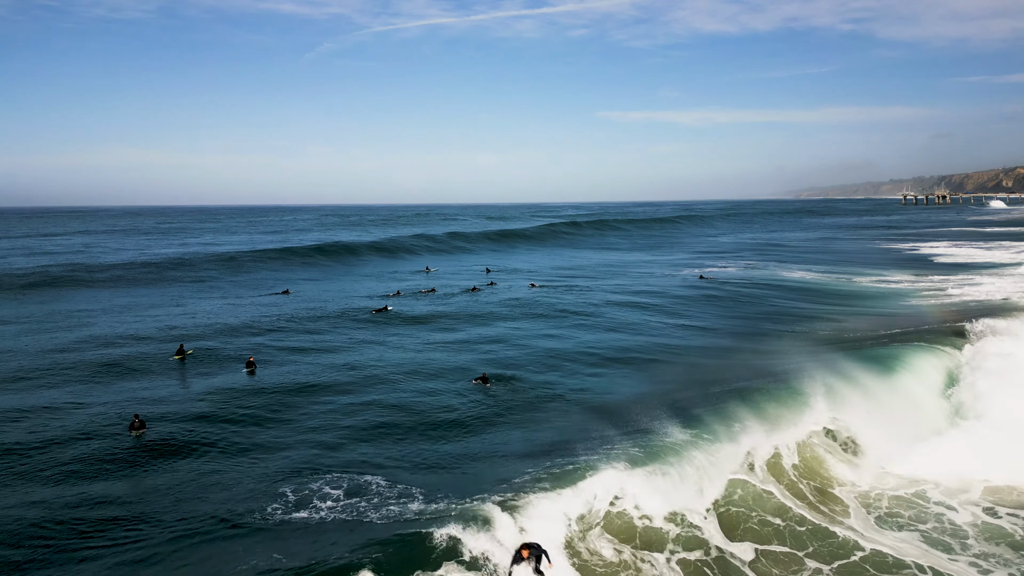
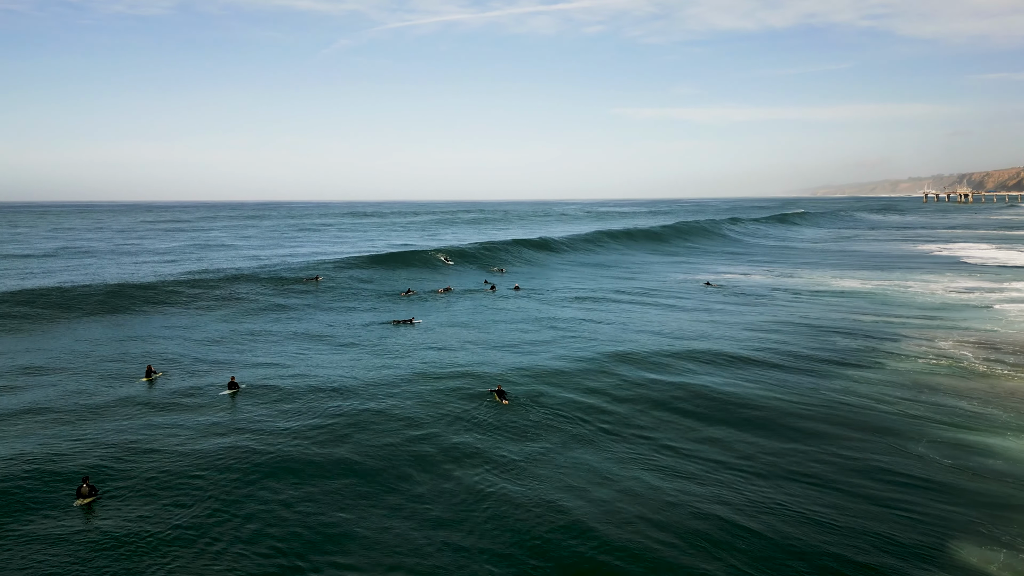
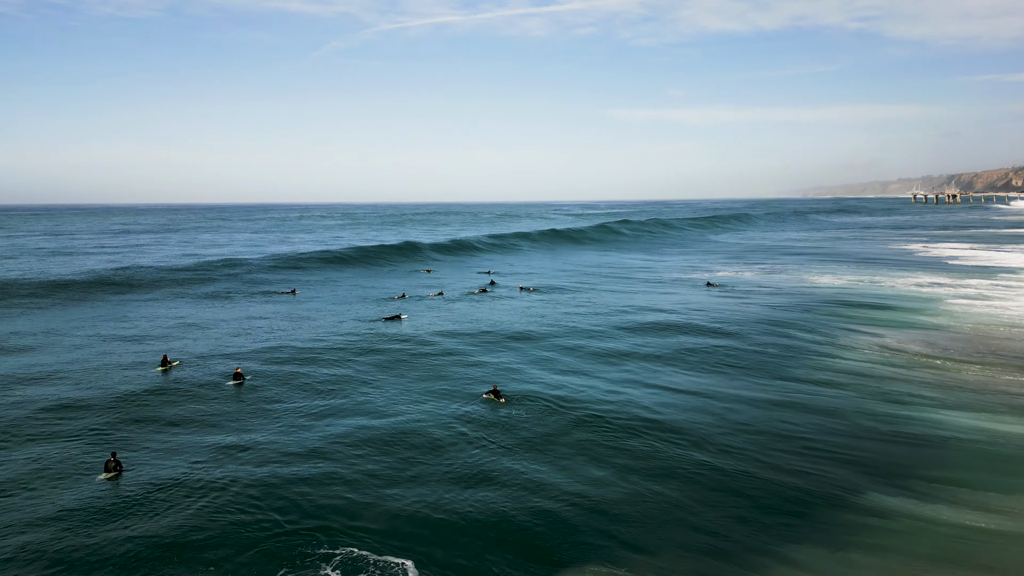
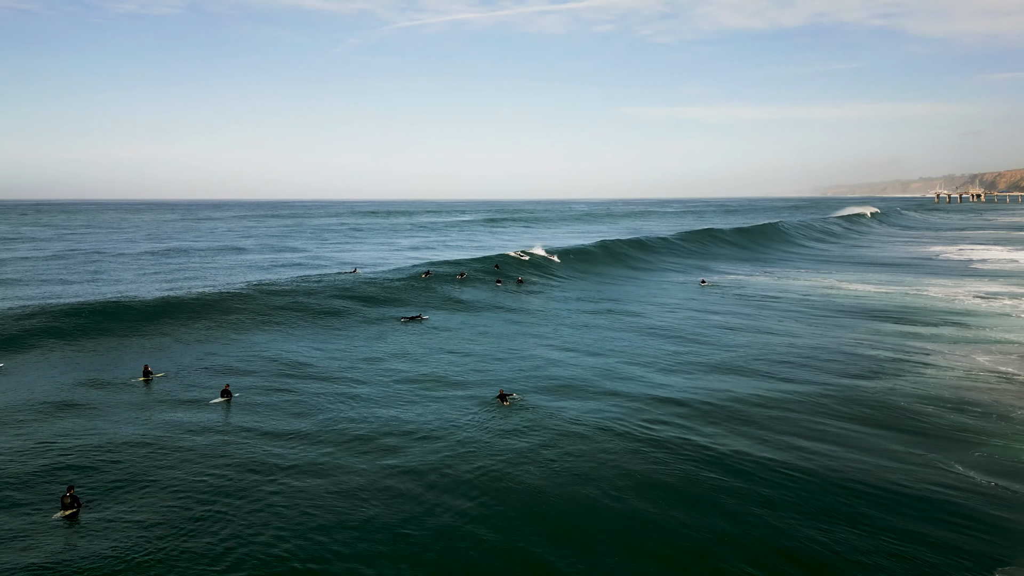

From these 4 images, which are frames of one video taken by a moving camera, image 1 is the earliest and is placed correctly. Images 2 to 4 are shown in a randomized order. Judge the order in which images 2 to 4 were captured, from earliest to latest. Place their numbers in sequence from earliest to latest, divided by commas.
3, 2, 4
